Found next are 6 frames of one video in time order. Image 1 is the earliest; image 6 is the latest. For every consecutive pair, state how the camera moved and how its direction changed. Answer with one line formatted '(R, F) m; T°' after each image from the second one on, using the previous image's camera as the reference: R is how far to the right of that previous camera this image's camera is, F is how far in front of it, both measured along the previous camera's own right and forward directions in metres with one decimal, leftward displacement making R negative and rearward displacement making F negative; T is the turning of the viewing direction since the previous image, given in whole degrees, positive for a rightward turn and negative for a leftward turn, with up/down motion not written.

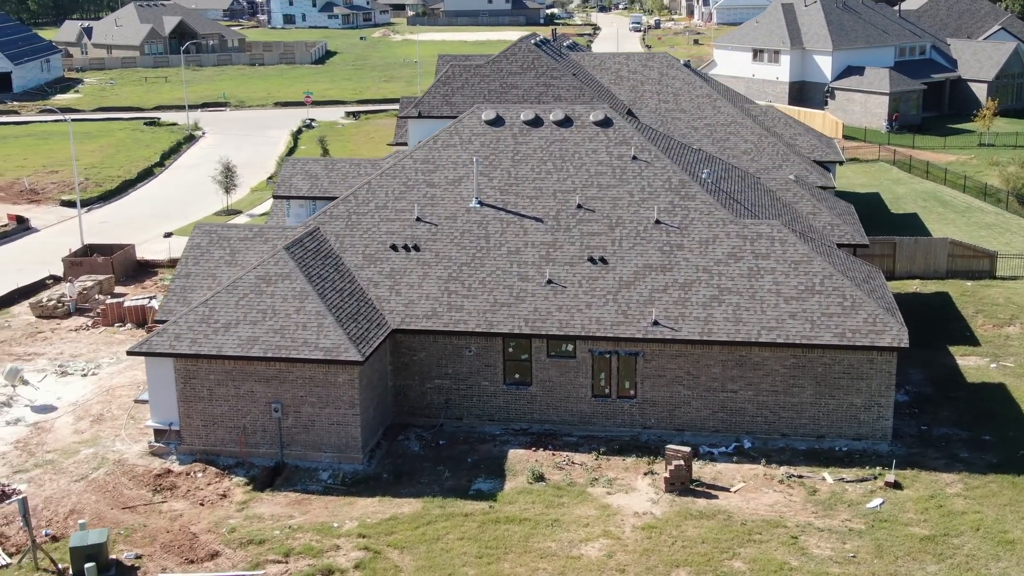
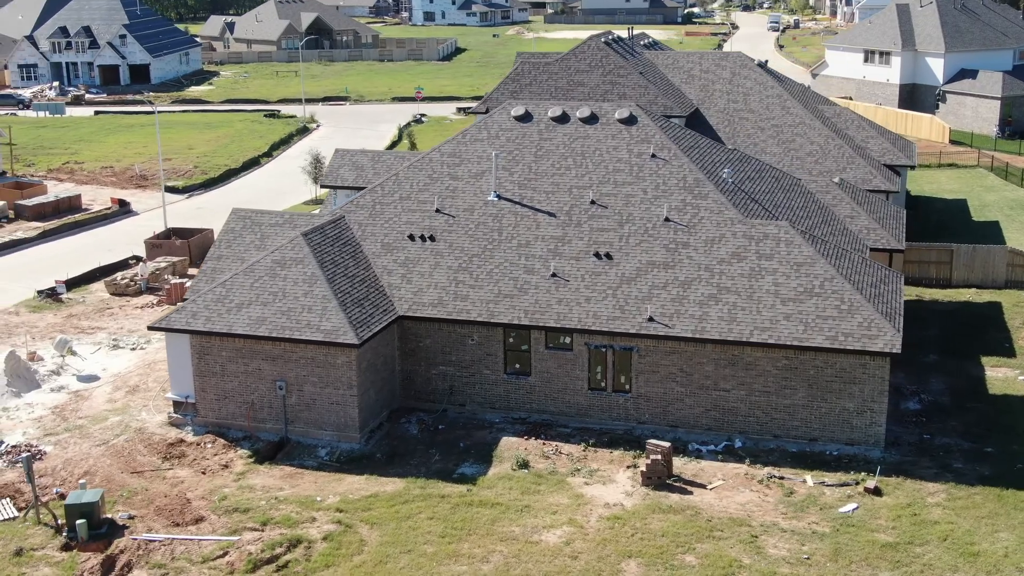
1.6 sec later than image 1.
(+3.2, -0.4) m; -7°
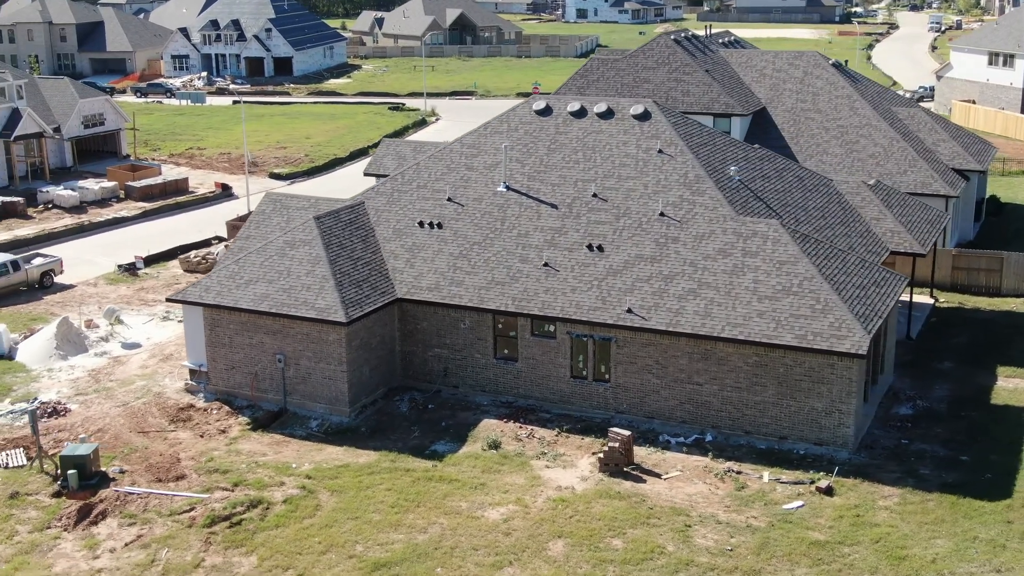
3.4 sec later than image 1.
(+4.1, -0.6) m; -8°
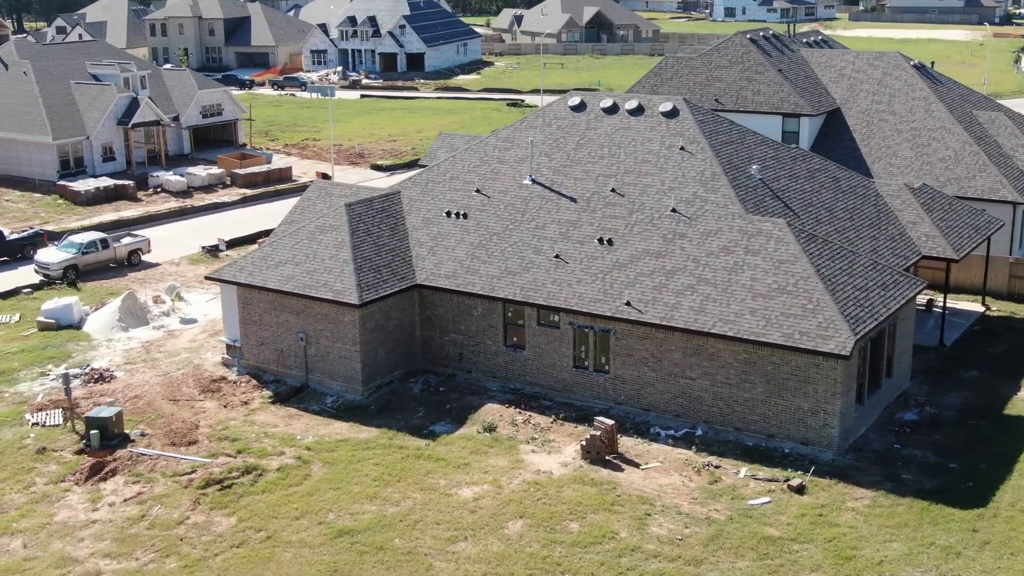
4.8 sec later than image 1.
(+3.5, -0.6) m; -8°
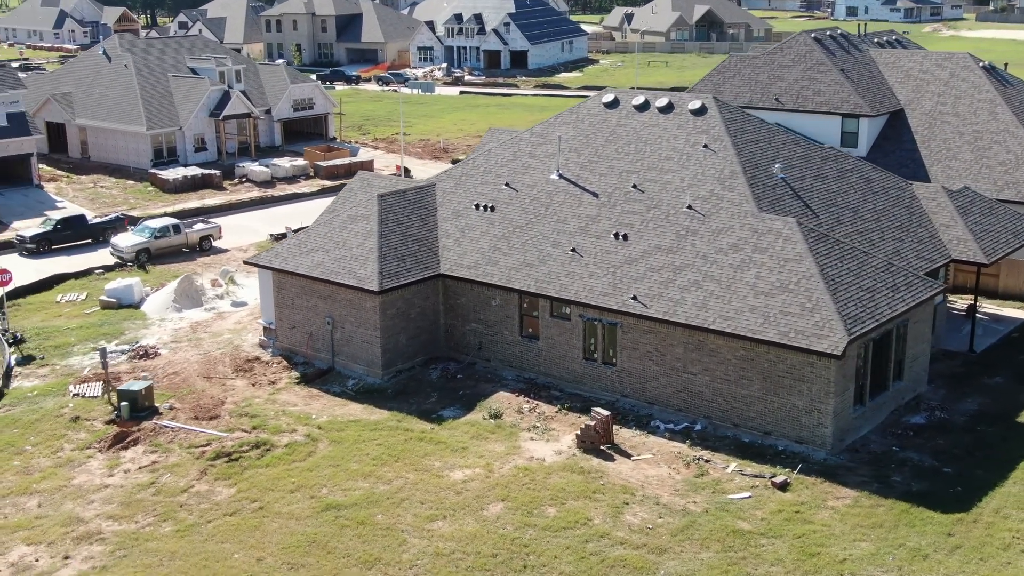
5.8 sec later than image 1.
(+2.6, -0.5) m; -6°
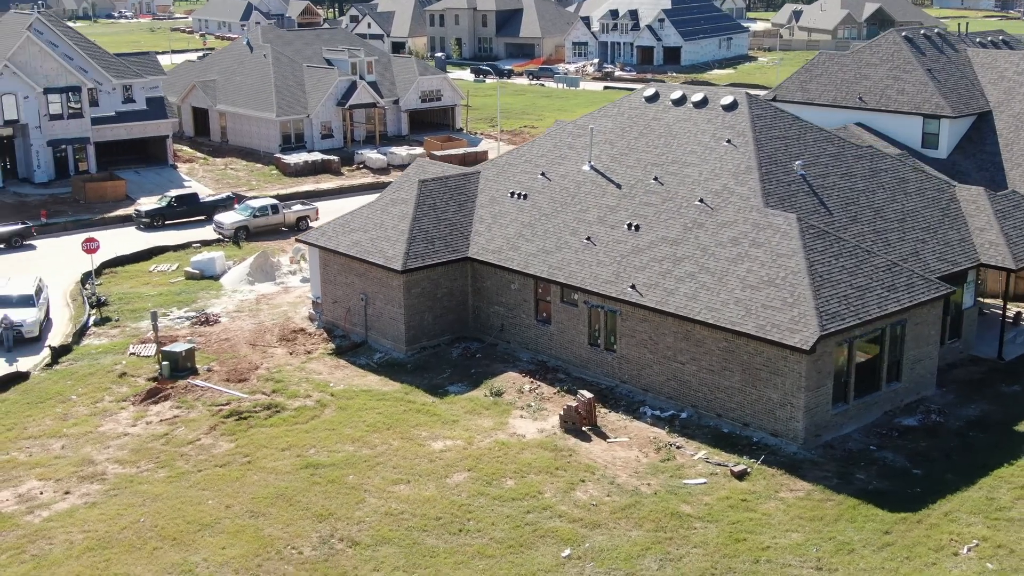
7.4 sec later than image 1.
(+4.3, -0.8) m; -9°
